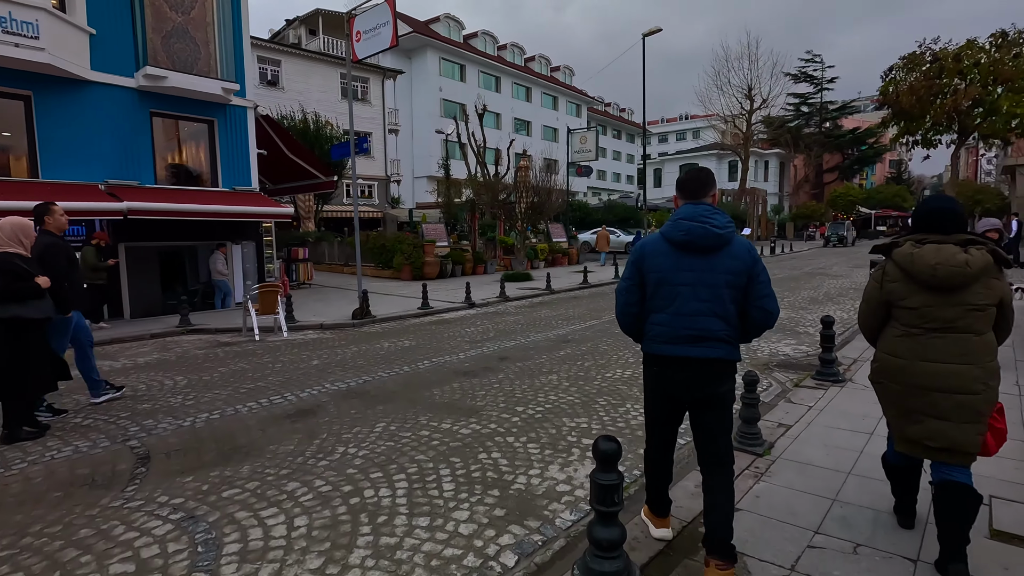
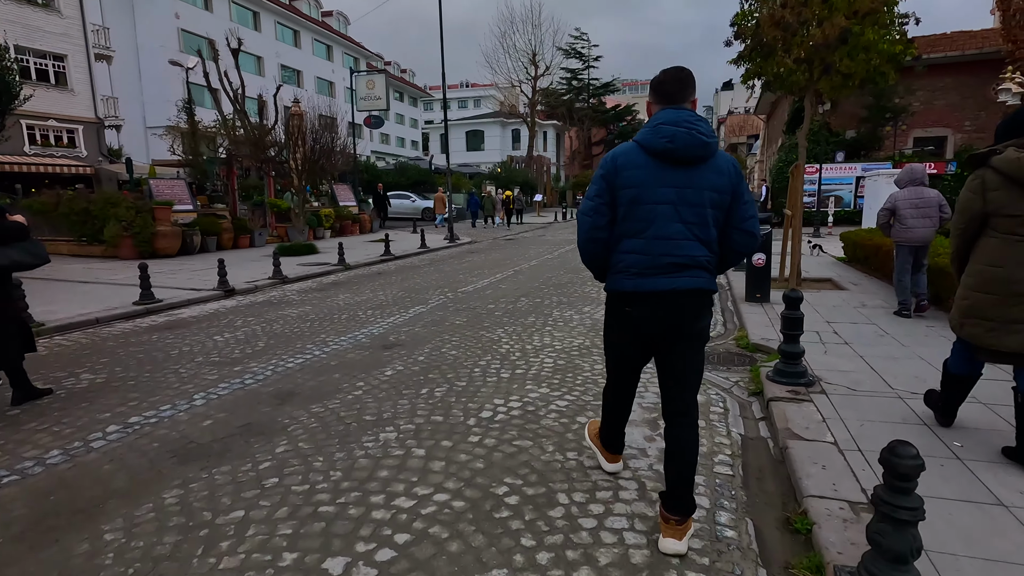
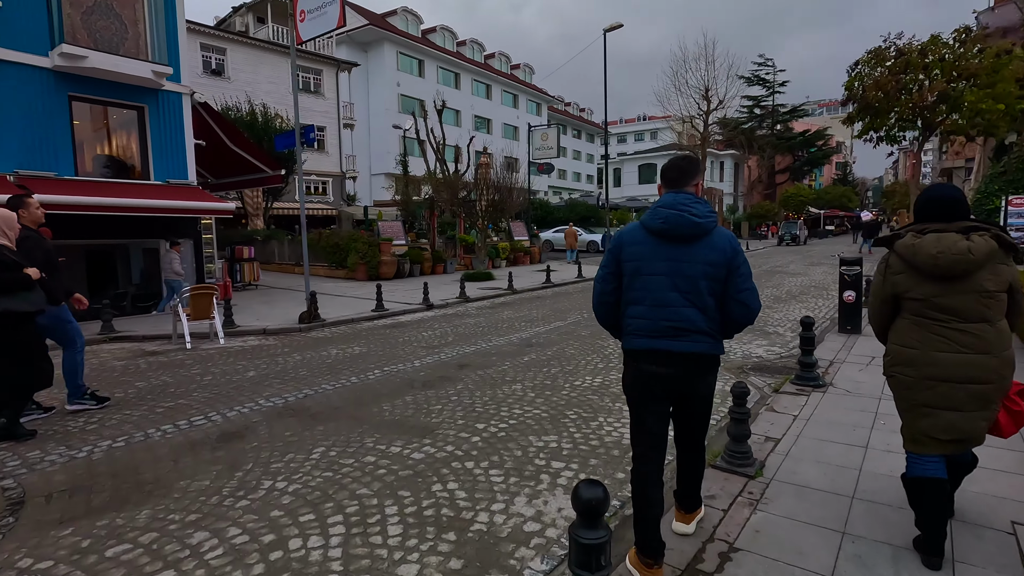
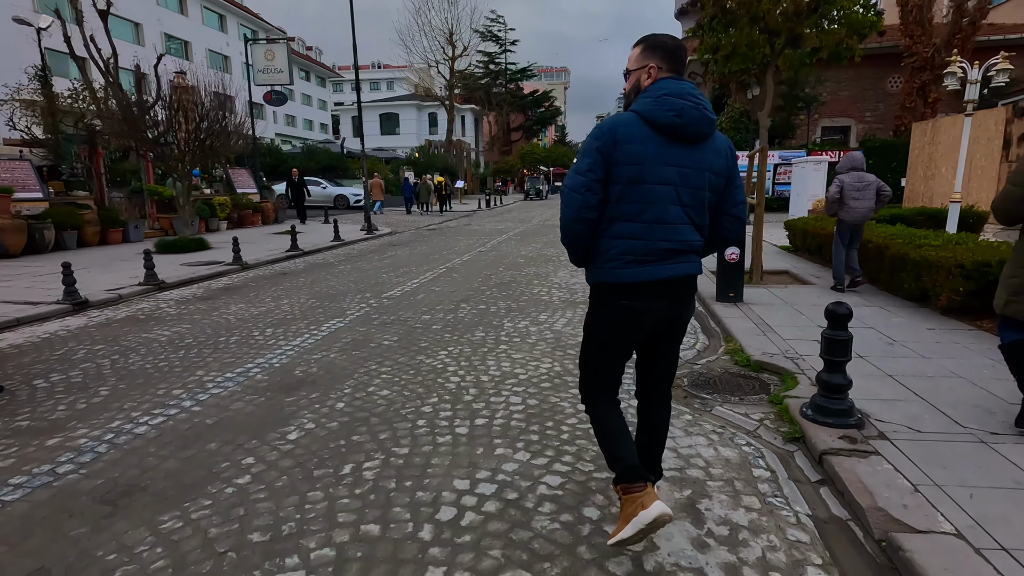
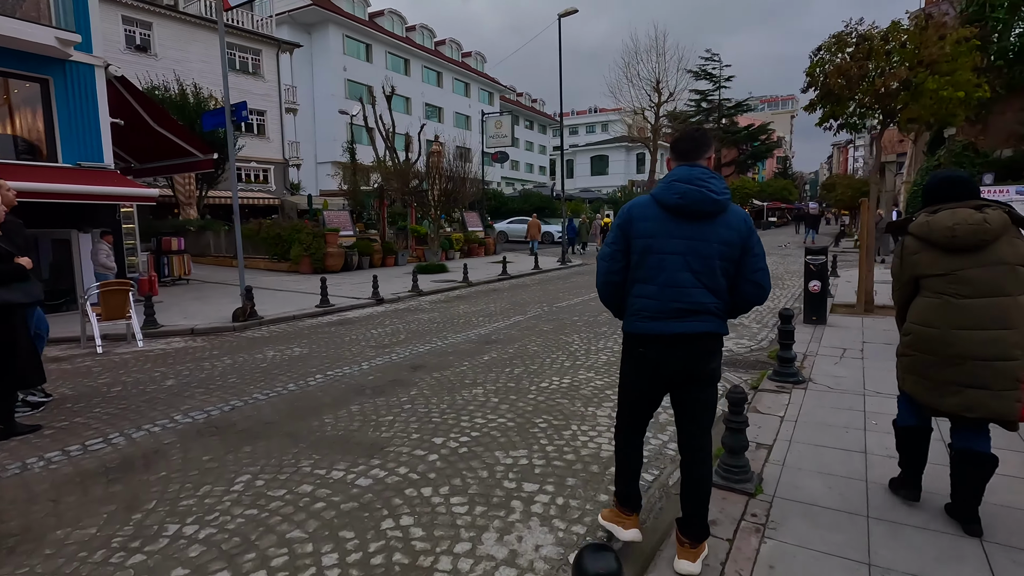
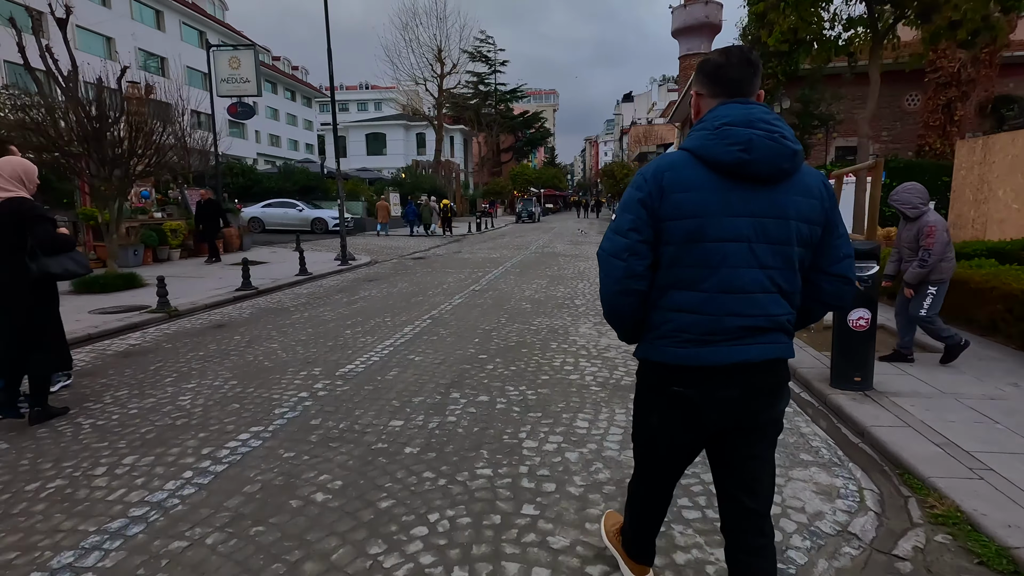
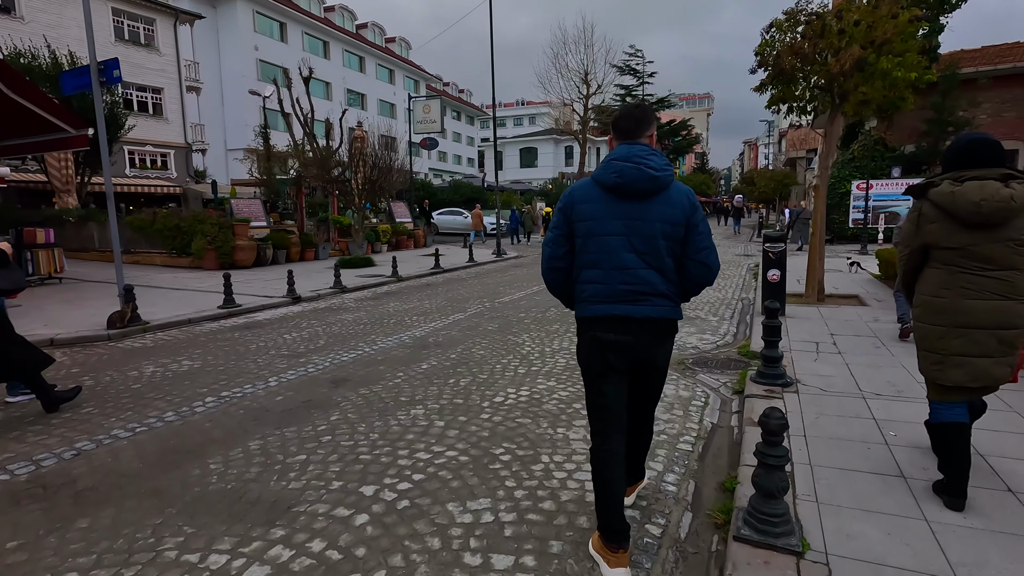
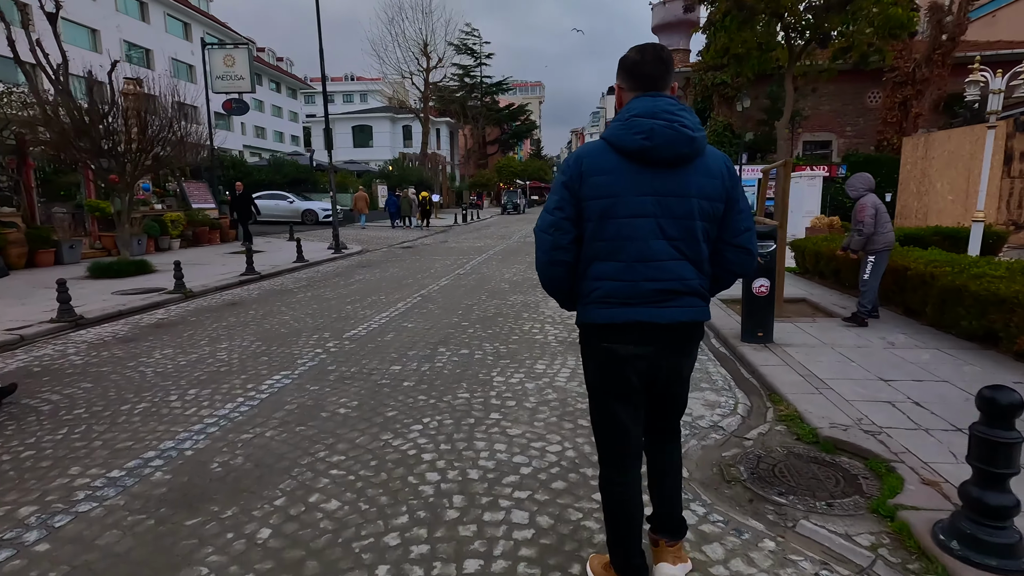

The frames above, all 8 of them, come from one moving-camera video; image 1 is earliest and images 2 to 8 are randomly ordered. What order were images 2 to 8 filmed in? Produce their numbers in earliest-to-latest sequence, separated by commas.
3, 5, 7, 2, 4, 8, 6
